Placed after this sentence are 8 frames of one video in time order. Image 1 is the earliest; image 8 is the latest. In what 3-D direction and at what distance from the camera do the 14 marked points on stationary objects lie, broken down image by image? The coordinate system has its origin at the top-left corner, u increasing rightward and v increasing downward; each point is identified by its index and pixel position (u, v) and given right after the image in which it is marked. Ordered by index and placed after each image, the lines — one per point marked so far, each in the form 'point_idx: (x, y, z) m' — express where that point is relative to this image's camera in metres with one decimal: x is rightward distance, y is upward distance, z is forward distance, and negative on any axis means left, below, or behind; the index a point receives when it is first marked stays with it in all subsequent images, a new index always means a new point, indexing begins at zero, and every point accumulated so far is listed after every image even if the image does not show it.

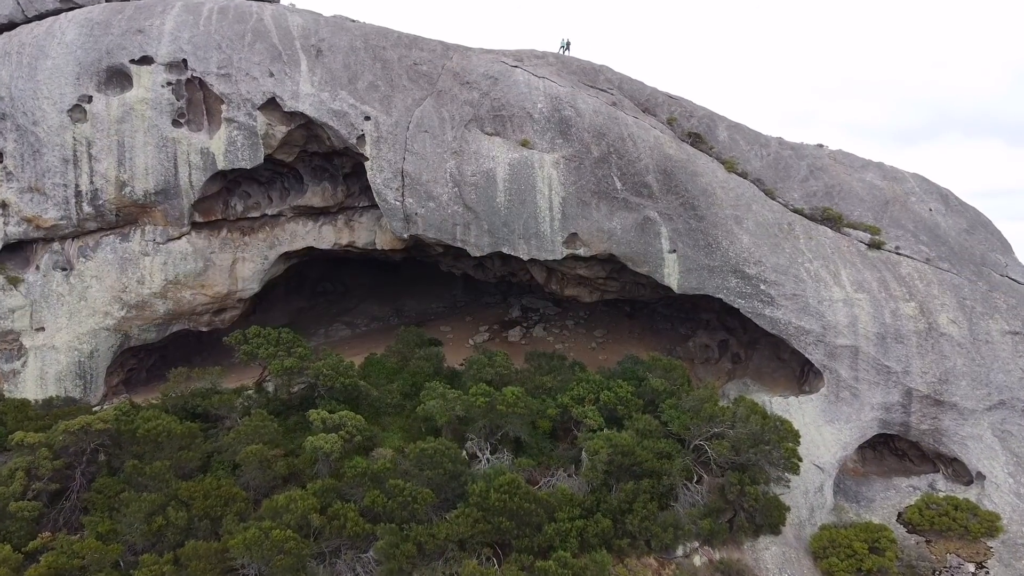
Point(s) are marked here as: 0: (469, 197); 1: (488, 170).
0: (-0.7, +1.5, +13.7) m
1: (-0.4, +2.0, +13.8) m
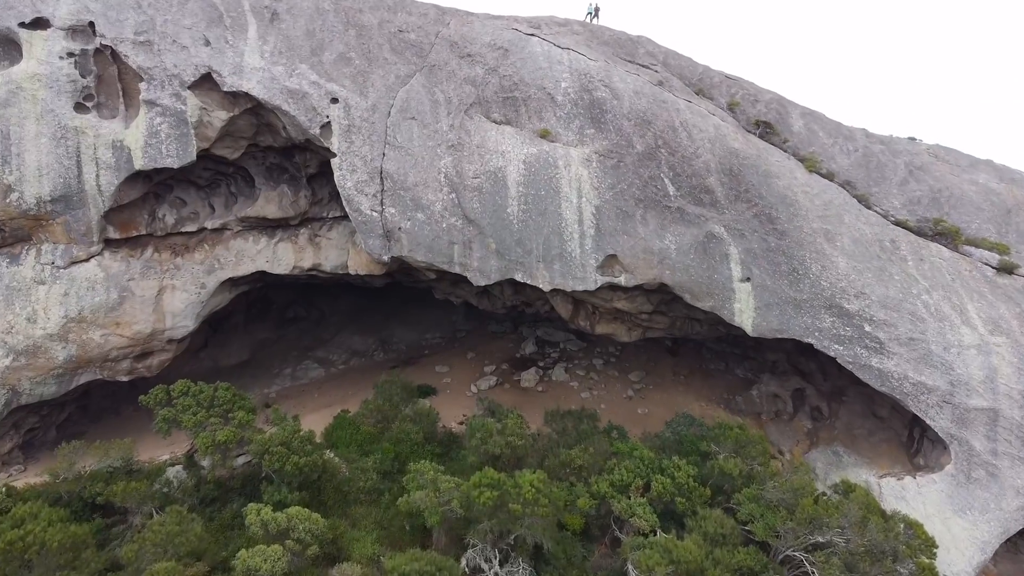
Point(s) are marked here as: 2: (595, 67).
0: (-0.5, +1.0, +10.2) m
1: (-0.2, +1.5, +10.3) m
2: (+1.1, +3.1, +11.2) m
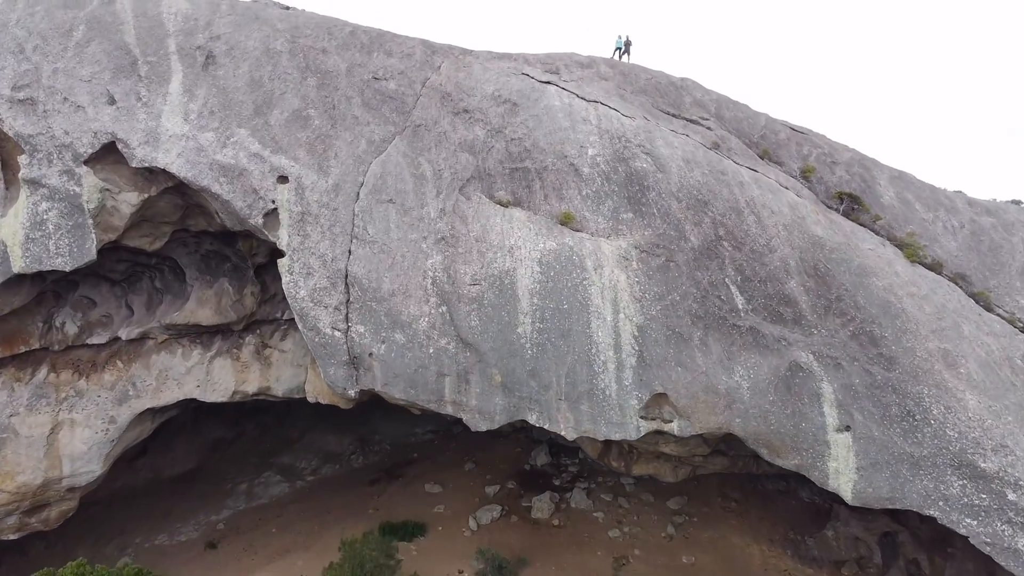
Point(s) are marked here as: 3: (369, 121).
0: (-0.4, -0.3, +7.5) m
1: (-0.1, +0.1, +7.6) m
2: (+1.3, +1.7, +8.5) m
3: (-1.5, +1.7, +8.4) m
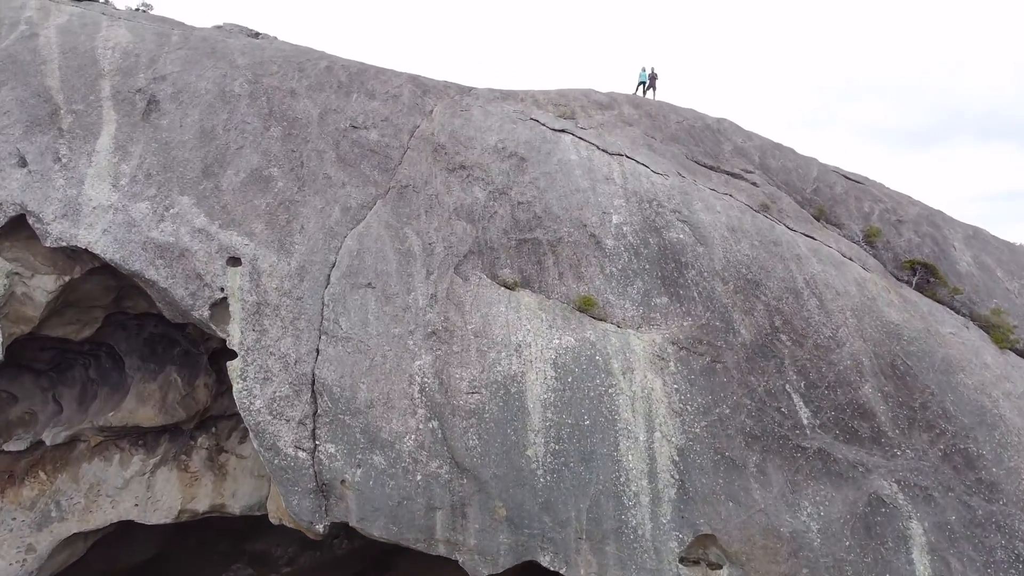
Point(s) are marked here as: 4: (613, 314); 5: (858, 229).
0: (-0.4, -1.2, +6.0) m
1: (0.0, -0.7, +6.1) m
2: (+1.3, +0.9, +7.0) m
3: (-1.4, +0.9, +6.9) m
4: (+0.8, -0.2, +6.5) m
5: (+3.4, +0.6, +7.9) m
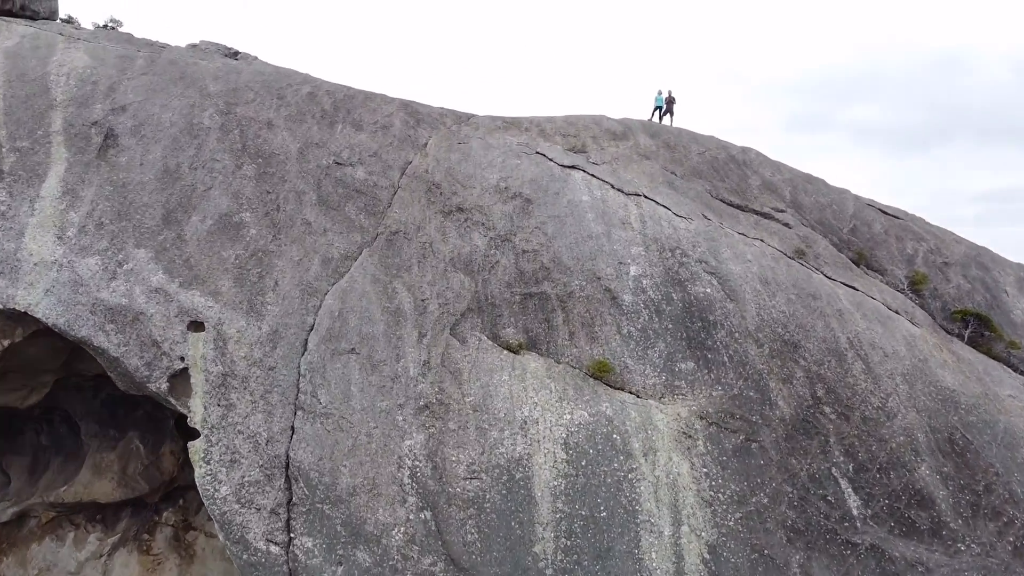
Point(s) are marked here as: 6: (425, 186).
0: (-0.3, -1.6, +5.2) m
1: (0.0, -1.2, +5.3) m
2: (+1.4, +0.4, +6.2) m
3: (-1.4, +0.4, +6.1) m
4: (+0.8, -0.7, +5.7) m
5: (+3.4, +0.1, +7.0) m
6: (-0.7, +0.8, +6.4) m
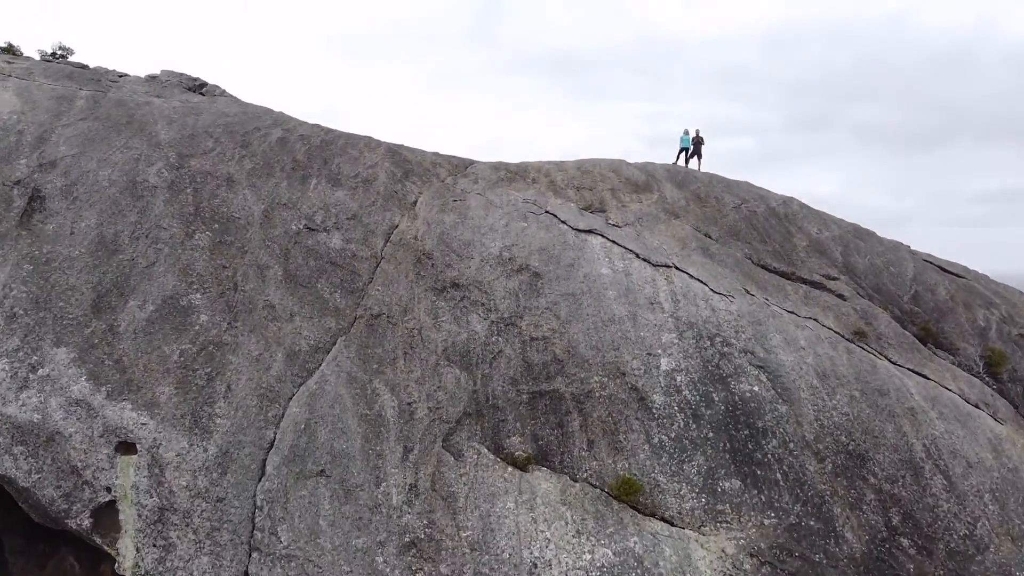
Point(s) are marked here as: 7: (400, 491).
0: (-0.3, -2.2, +4.1) m
1: (0.0, -1.8, +4.2) m
2: (+1.4, -0.2, +5.2) m
3: (-1.4, -0.1, +5.0) m
4: (+0.9, -1.3, +4.6) m
5: (+3.4, -0.5, +6.0) m
6: (-0.7, +0.2, +5.4) m
7: (-0.6, -1.1, +4.5) m
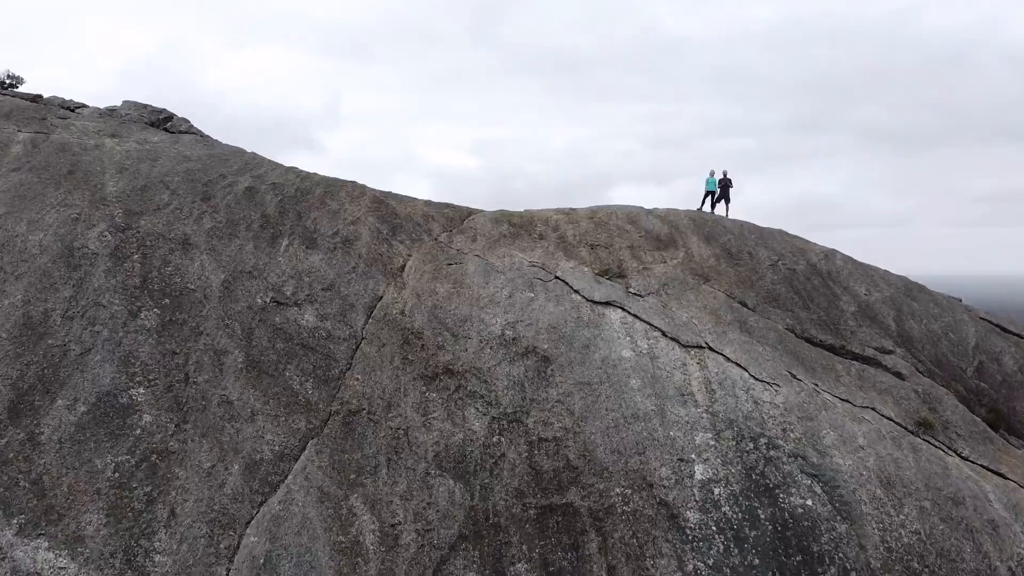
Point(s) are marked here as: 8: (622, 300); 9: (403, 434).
0: (-0.3, -2.7, +3.3) m
1: (0.0, -2.2, +3.4) m
2: (+1.4, -0.7, +4.4) m
3: (-1.3, -0.6, +4.2) m
4: (+0.9, -1.7, +3.8) m
5: (+3.5, -0.9, +5.2) m
6: (-0.6, -0.3, +4.6) m
7: (-0.6, -1.6, +3.7) m
8: (+0.7, -0.1, +4.8) m
9: (-0.6, -0.8, +4.2) m
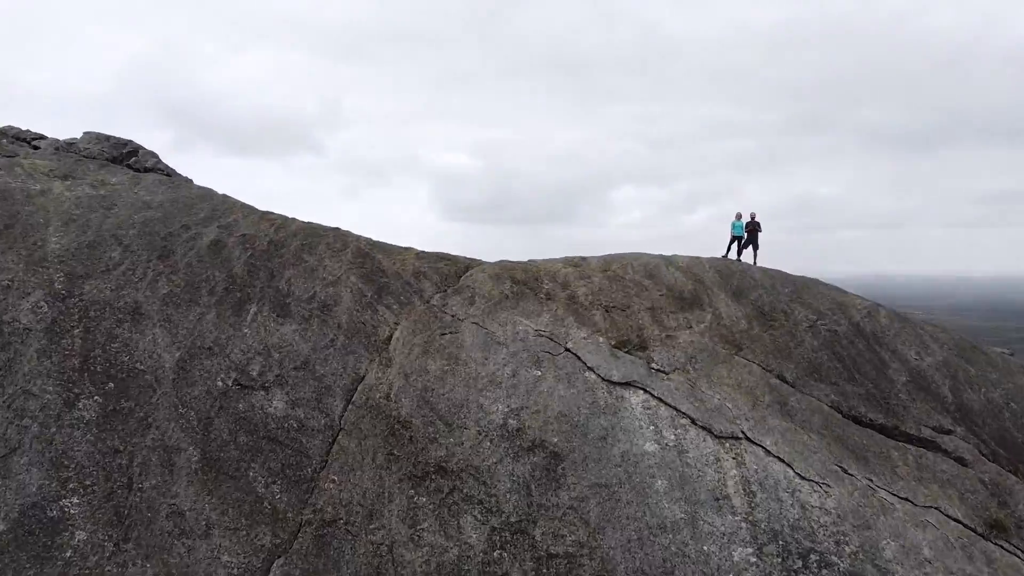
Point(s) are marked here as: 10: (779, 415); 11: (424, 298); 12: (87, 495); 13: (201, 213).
0: (-0.3, -3.1, +2.7) m
1: (+0.1, -2.6, +2.7) m
2: (+1.4, -1.1, +3.7) m
3: (-1.3, -1.0, +3.5) m
4: (+0.9, -2.1, +3.1) m
5: (+3.5, -1.3, +4.5) m
6: (-0.6, -0.7, +3.9) m
7: (-0.6, -2.0, +3.0) m
8: (+0.7, -0.5, +4.1) m
9: (-0.5, -1.2, +3.6) m
10: (+1.3, -0.6, +4.1) m
11: (-0.5, 0.0, +4.6) m
12: (-2.0, -0.9, +3.4) m
13: (-1.9, +0.5, +5.1) m
